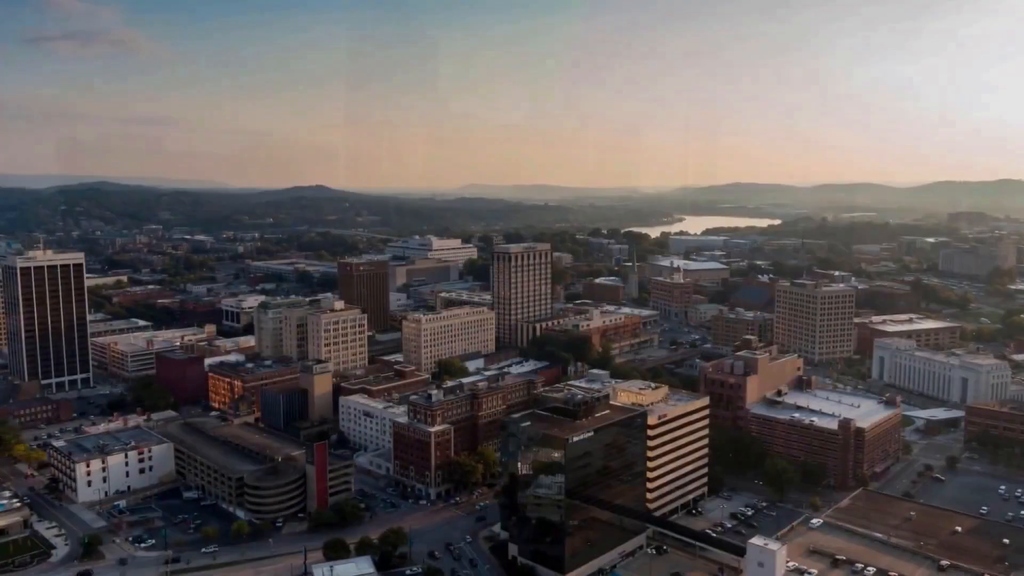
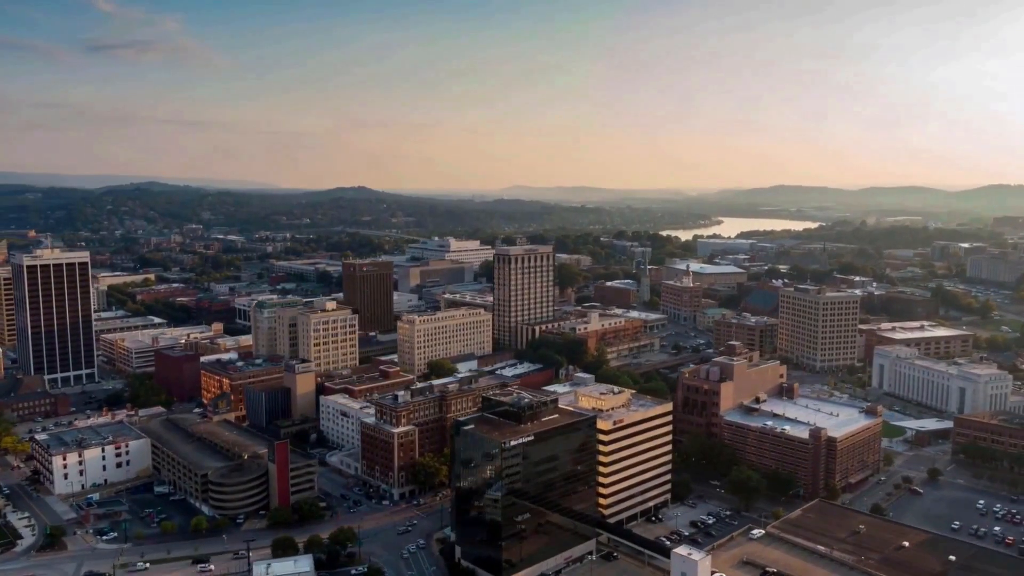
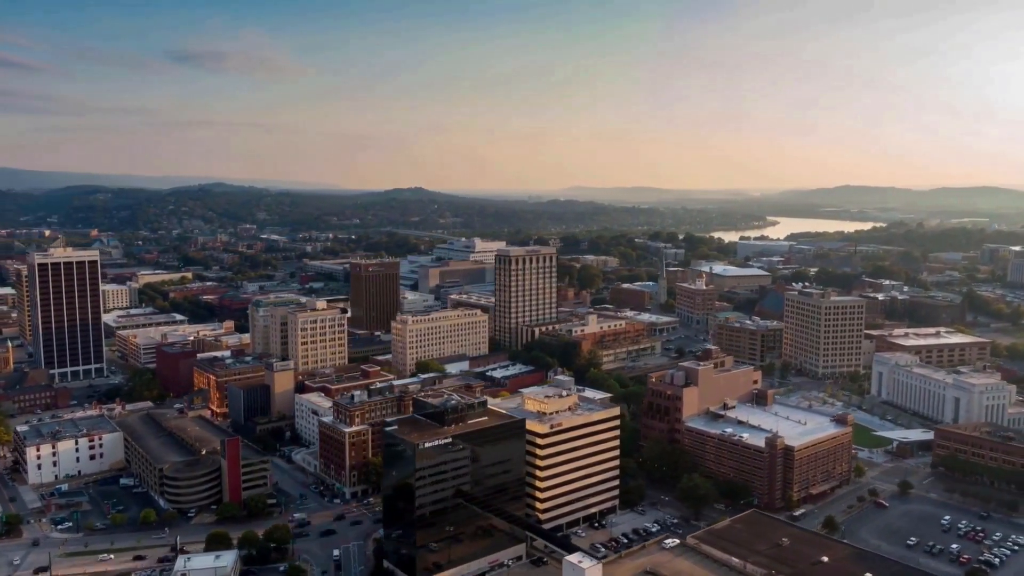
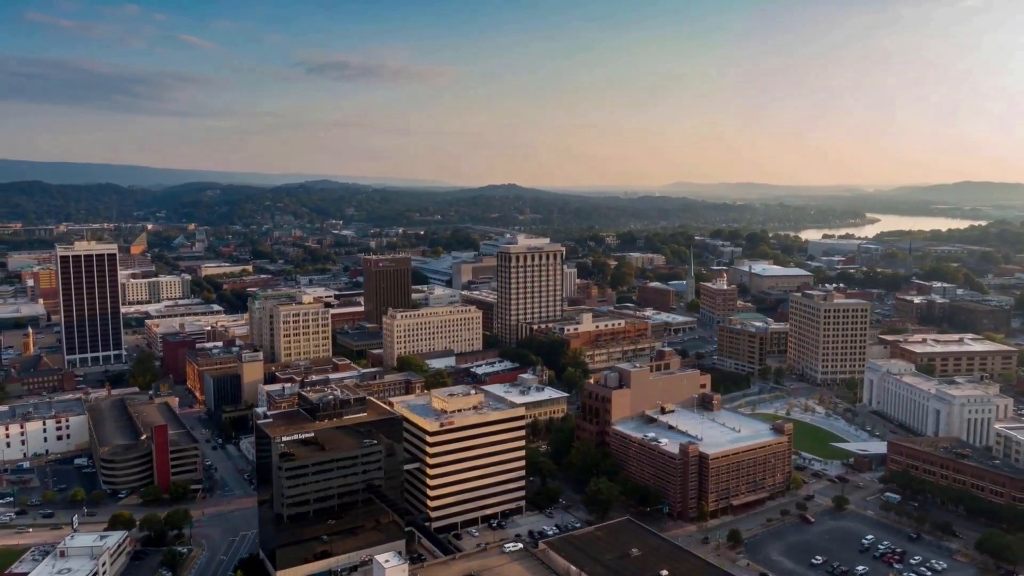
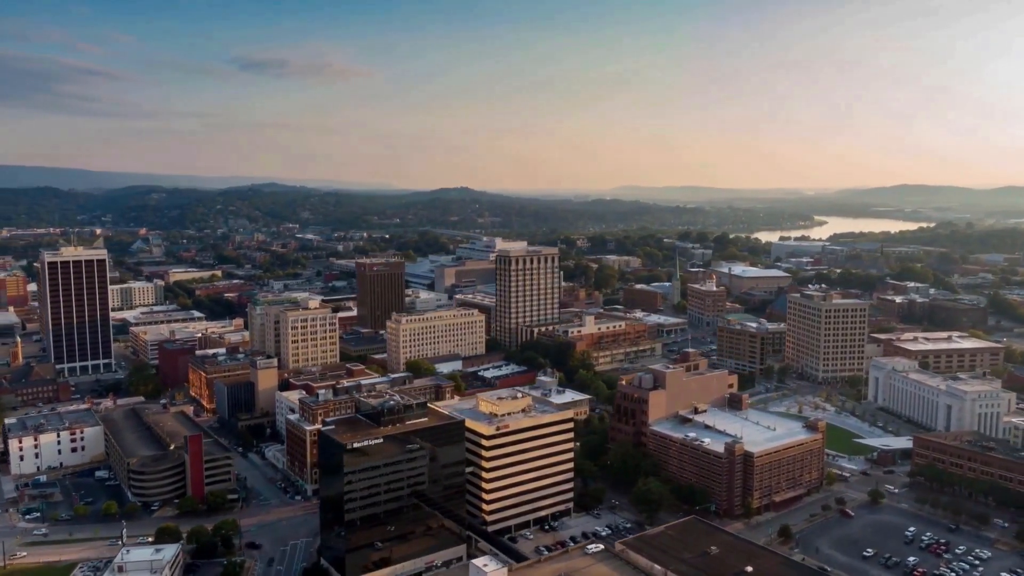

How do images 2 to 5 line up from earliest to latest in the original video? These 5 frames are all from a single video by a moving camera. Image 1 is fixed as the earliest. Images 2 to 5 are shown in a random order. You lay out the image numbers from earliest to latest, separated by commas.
2, 3, 5, 4
